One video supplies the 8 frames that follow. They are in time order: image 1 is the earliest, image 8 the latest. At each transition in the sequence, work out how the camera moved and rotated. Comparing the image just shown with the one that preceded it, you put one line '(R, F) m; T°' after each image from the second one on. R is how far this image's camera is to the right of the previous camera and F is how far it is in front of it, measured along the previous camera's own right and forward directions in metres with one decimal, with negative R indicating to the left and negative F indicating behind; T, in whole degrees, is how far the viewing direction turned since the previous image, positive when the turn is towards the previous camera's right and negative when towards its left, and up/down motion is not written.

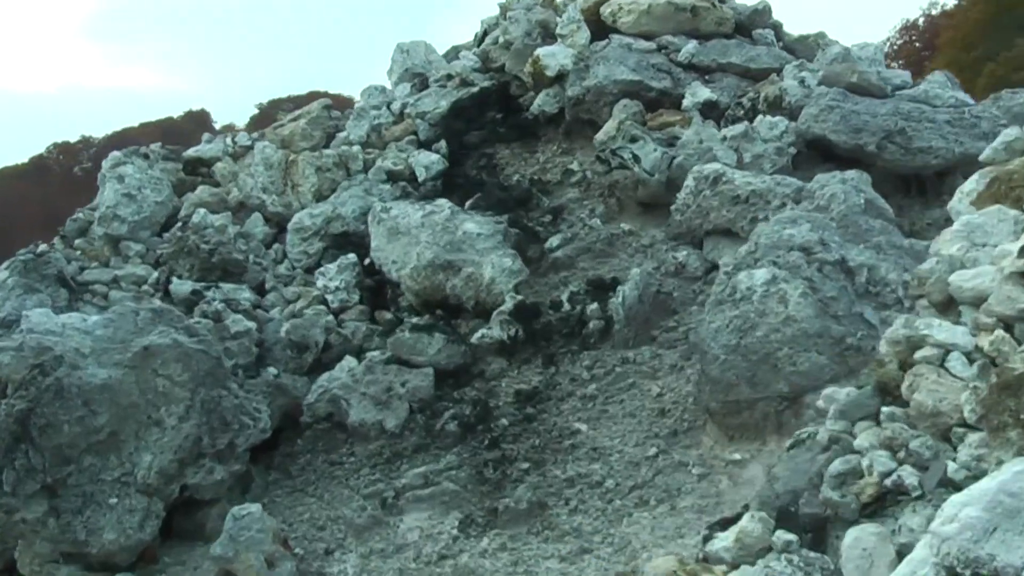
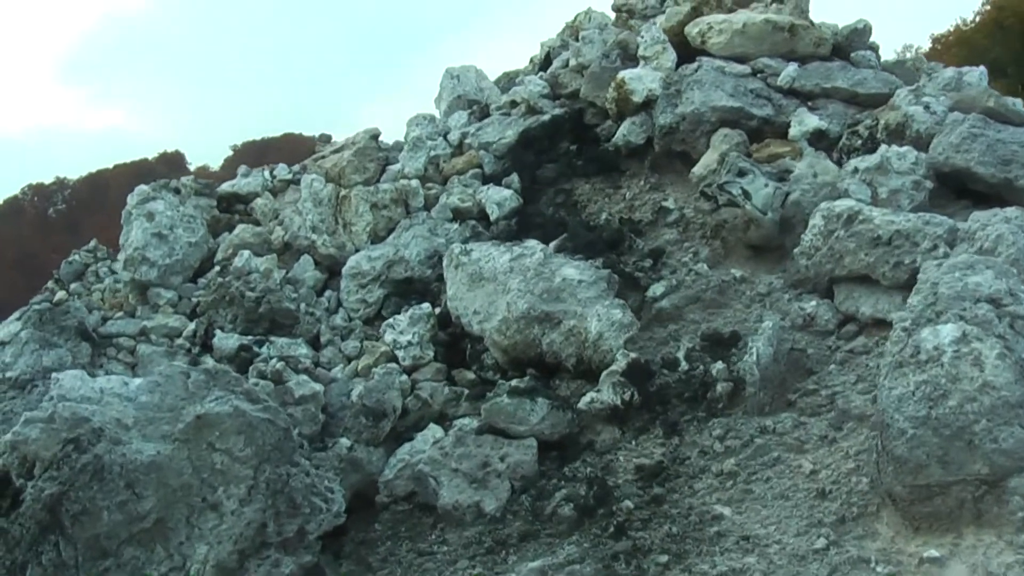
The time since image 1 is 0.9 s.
(-0.8, +1.3) m; +1°
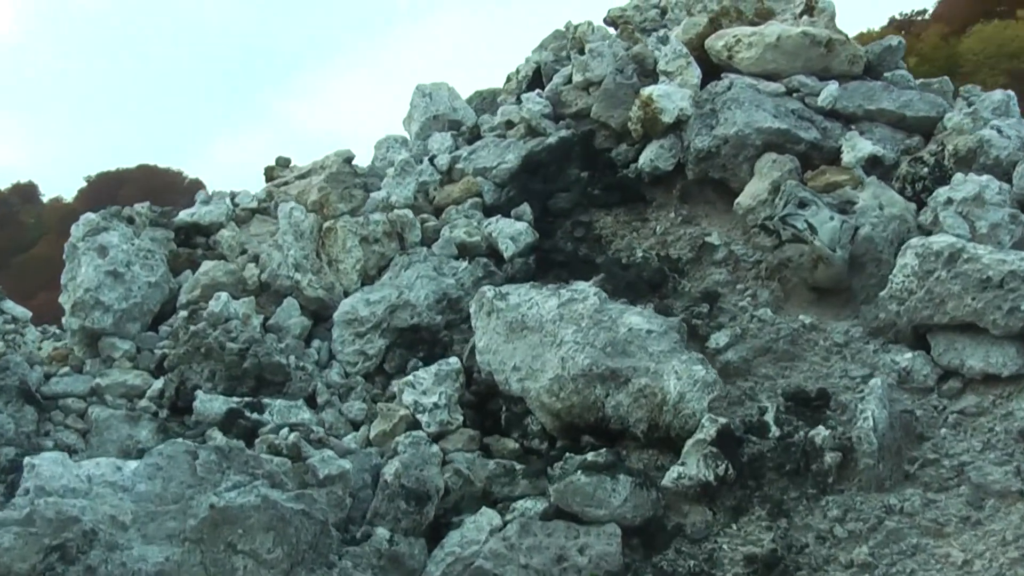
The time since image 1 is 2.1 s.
(-1.0, +1.4) m; +6°
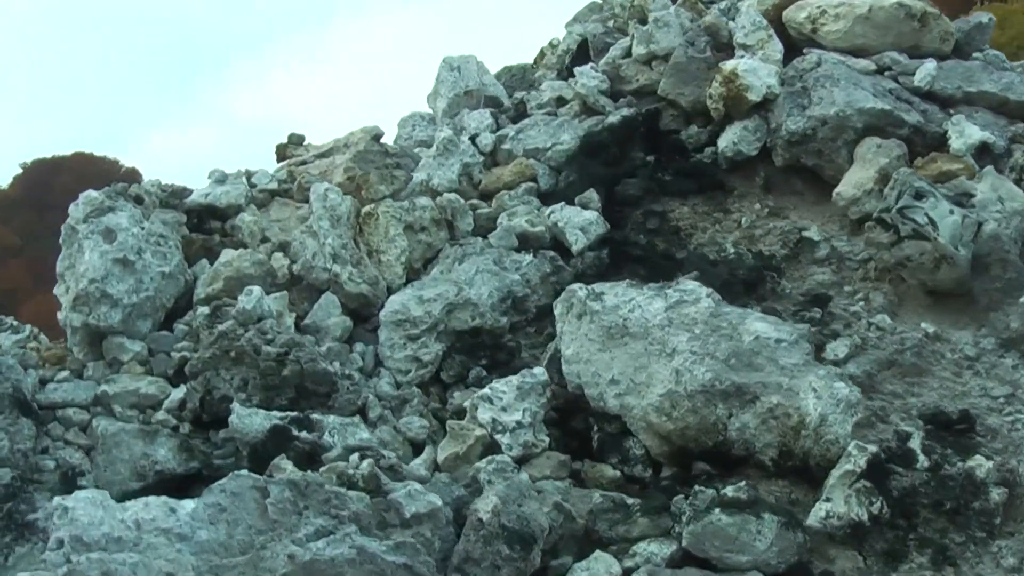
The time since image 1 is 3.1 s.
(-0.7, +1.1) m; +3°
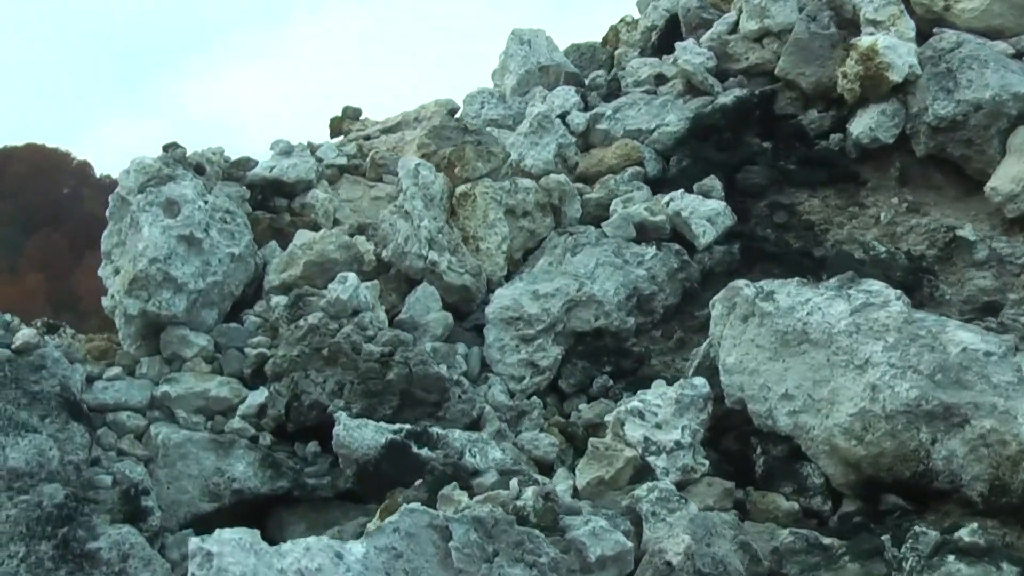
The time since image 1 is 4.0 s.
(-0.8, +0.9) m; +3°
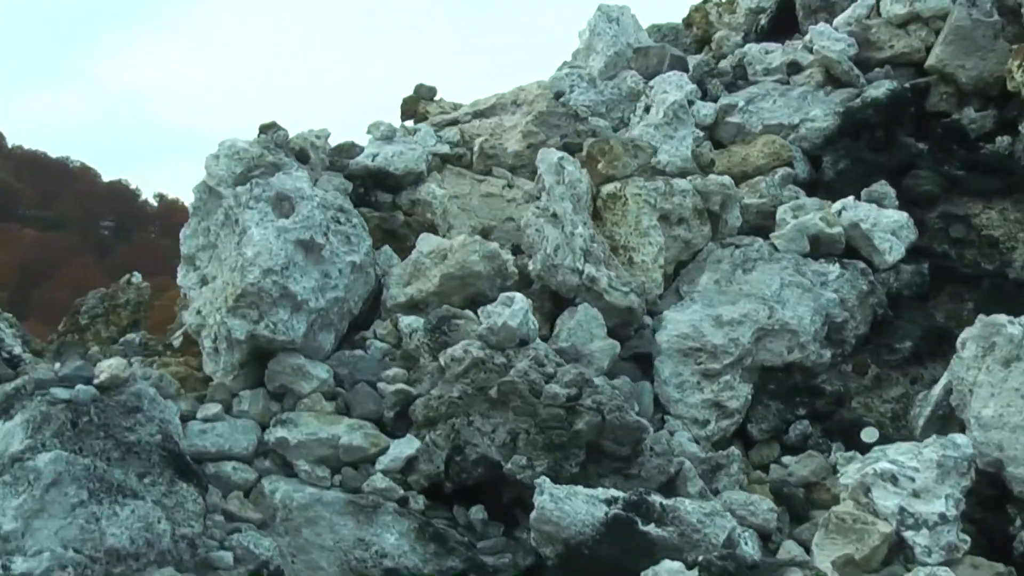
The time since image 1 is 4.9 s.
(-1.0, +1.0) m; +5°
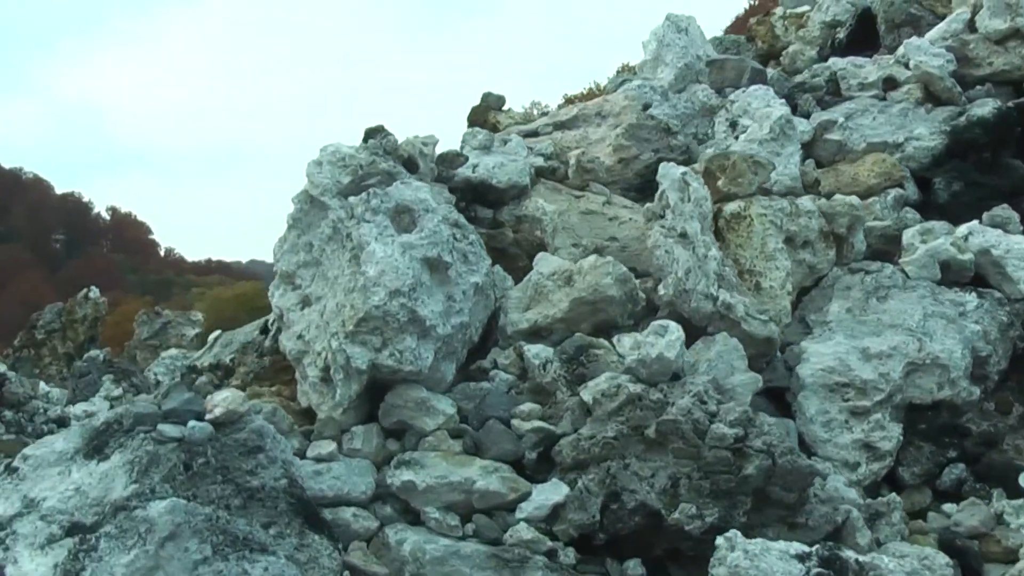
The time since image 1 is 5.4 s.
(-0.6, +0.5) m; +3°
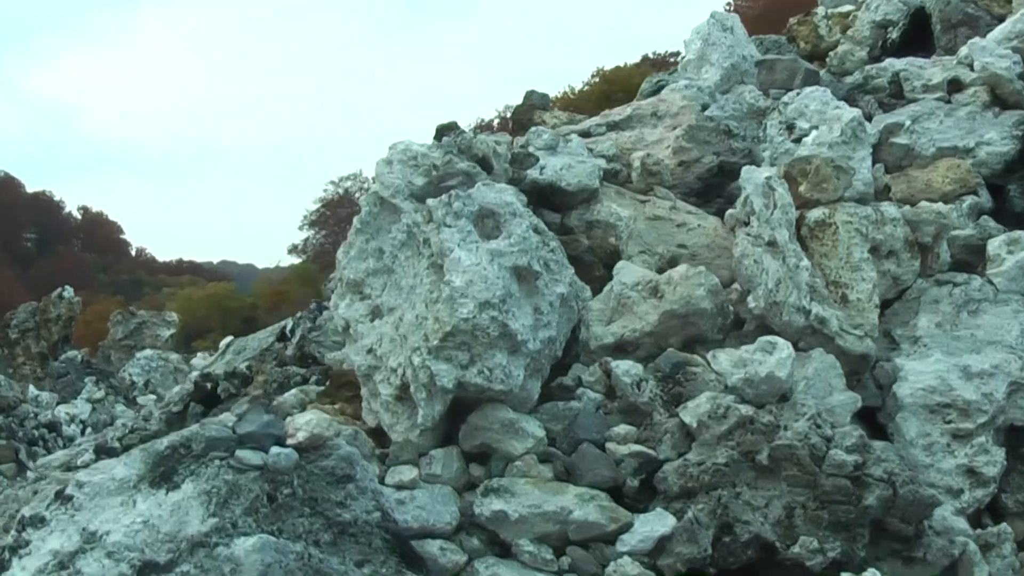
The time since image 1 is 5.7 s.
(-0.4, +0.3) m; +2°
